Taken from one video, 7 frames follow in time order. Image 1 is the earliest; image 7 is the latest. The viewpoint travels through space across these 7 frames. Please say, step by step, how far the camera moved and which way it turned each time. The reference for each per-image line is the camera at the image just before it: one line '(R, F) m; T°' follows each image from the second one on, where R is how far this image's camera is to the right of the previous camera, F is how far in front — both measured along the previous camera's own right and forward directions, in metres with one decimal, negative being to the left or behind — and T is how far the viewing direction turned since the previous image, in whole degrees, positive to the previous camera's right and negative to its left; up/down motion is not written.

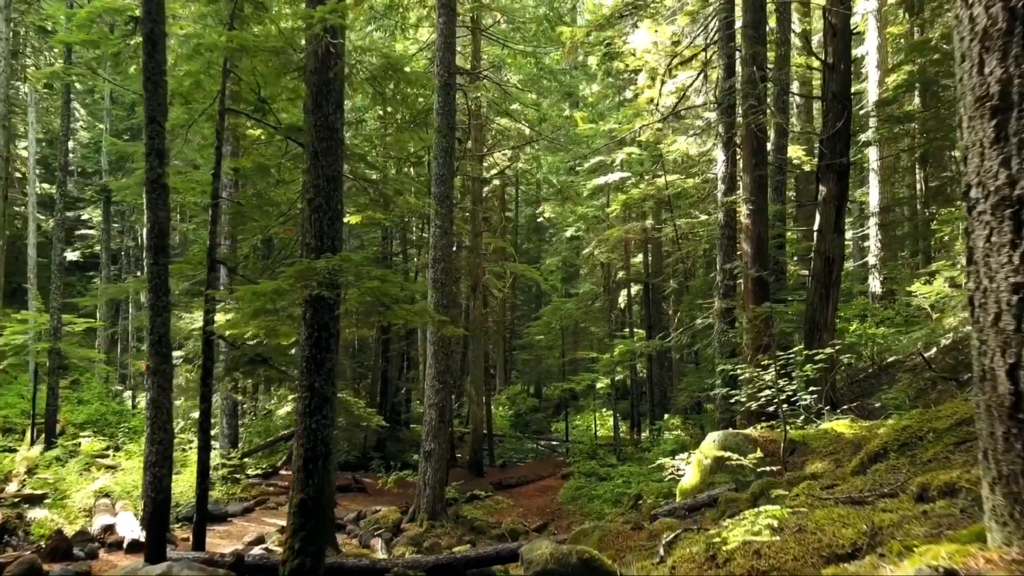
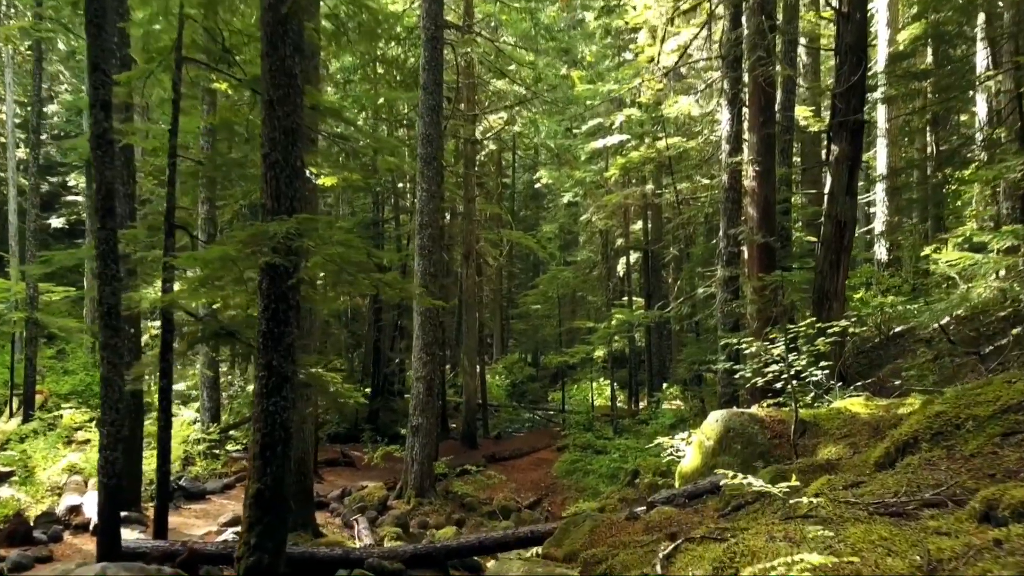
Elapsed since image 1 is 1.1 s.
(+0.1, +0.6) m; 0°
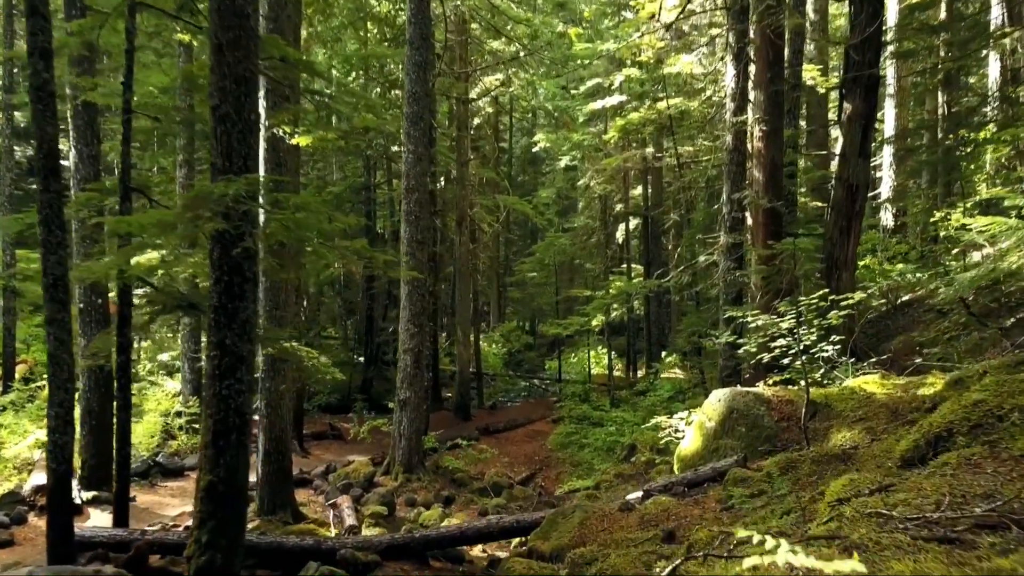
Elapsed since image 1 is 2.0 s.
(+0.1, +0.6) m; 0°
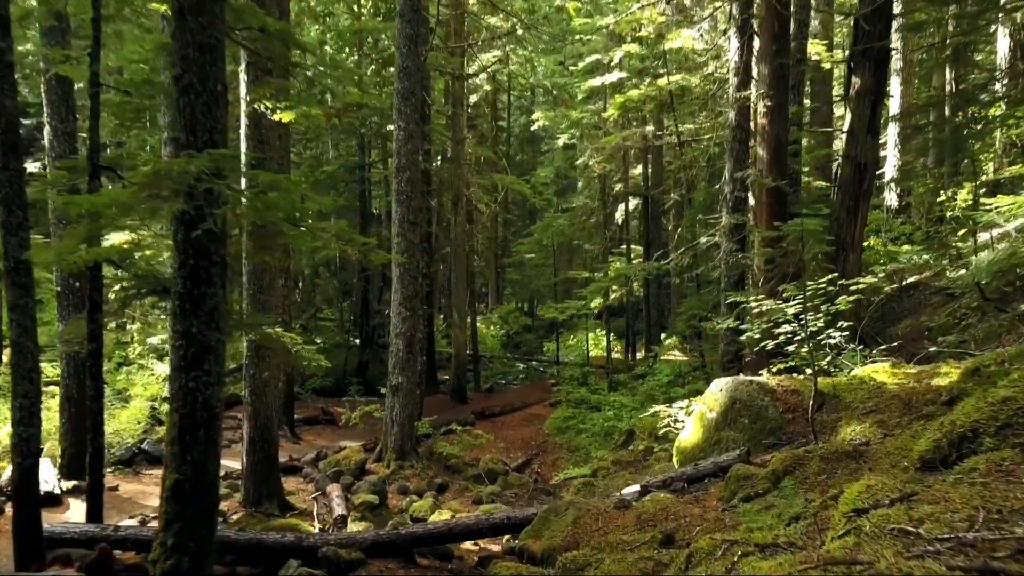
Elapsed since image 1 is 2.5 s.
(+0.1, +0.3) m; 0°
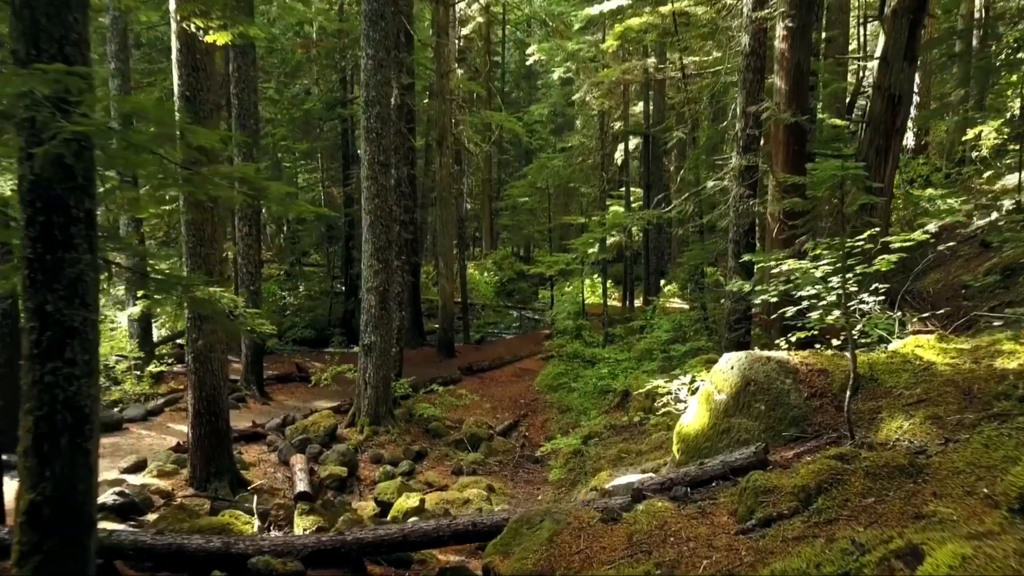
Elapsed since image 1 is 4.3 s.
(+0.2, +1.1) m; 0°
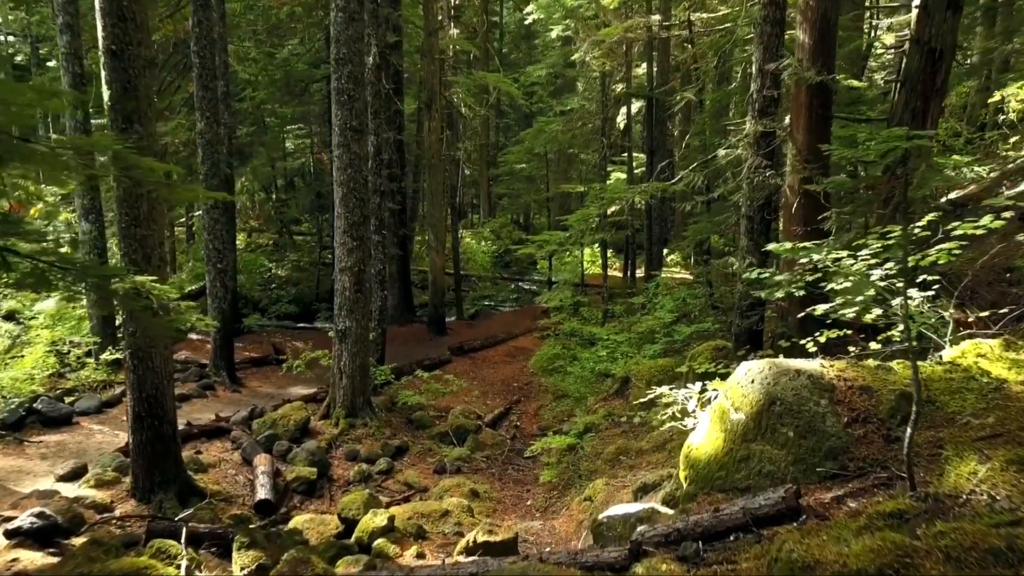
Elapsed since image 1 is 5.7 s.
(+0.2, +0.9) m; 0°
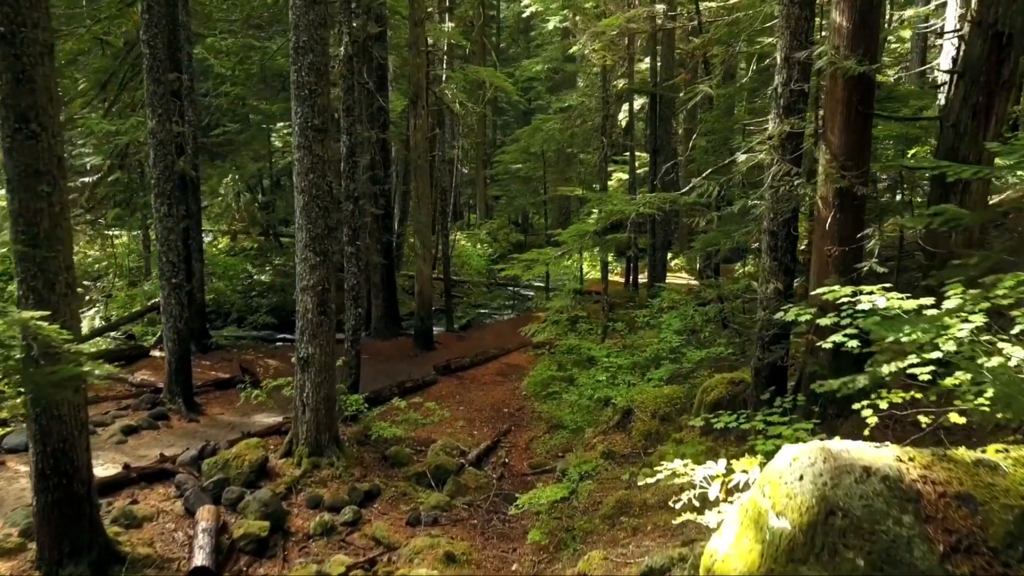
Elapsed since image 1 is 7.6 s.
(+0.2, +1.1) m; 0°
